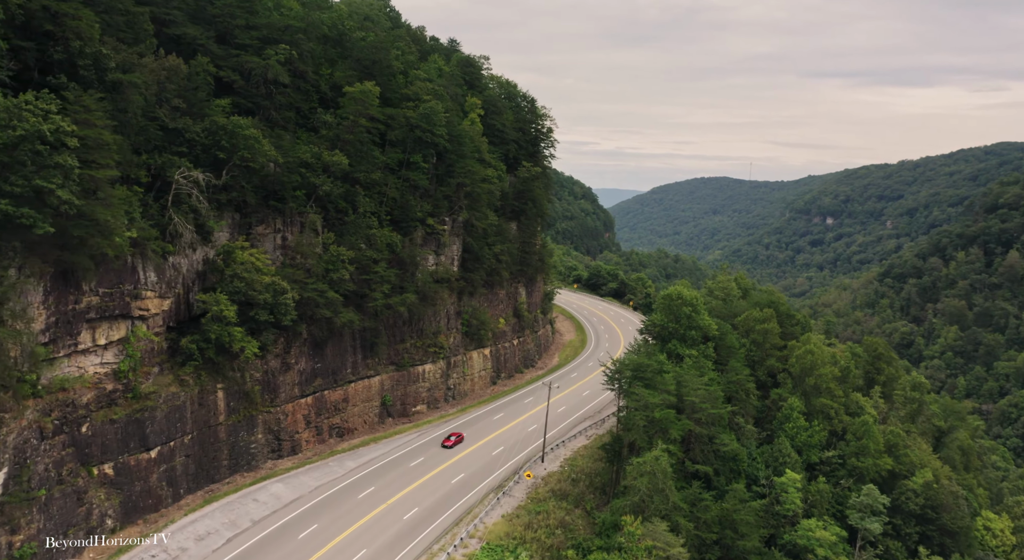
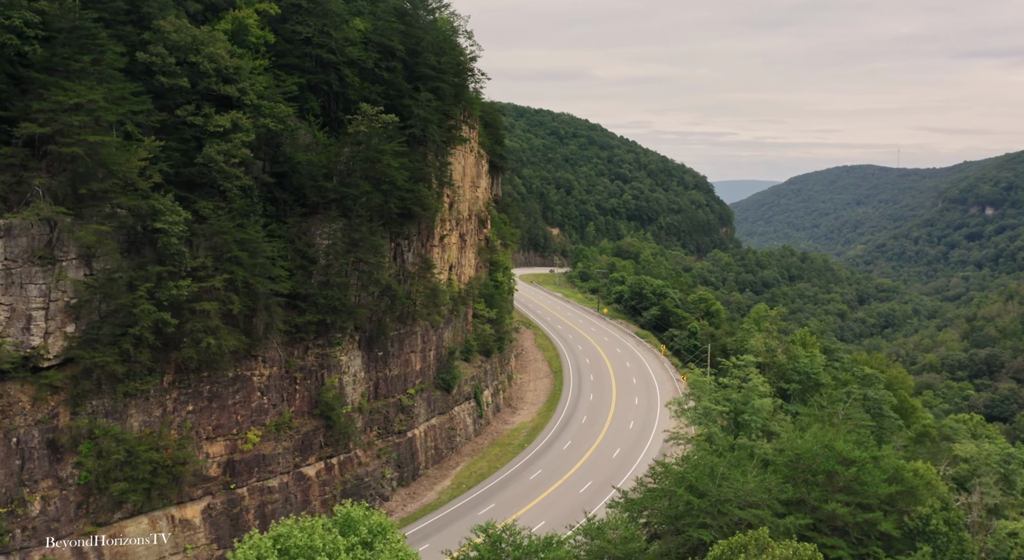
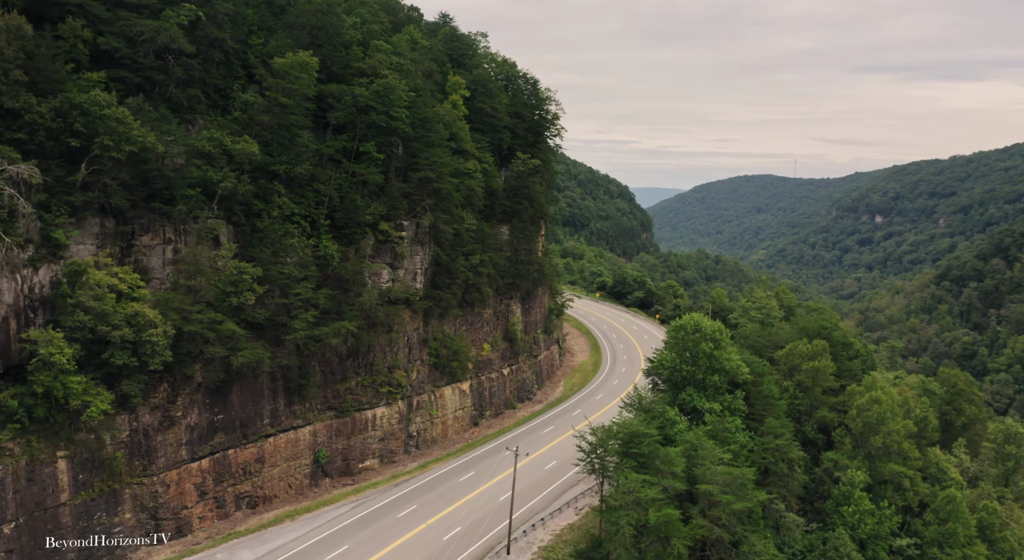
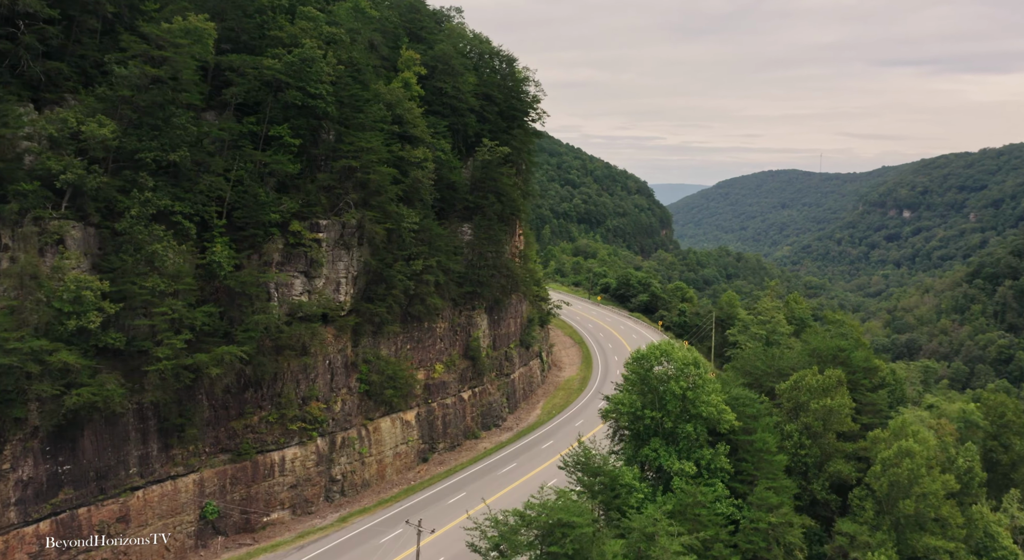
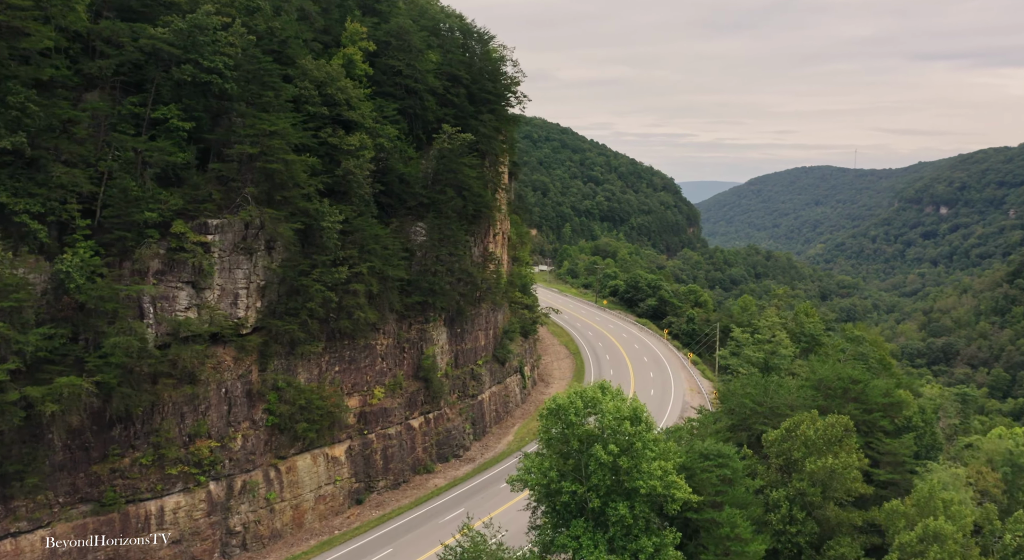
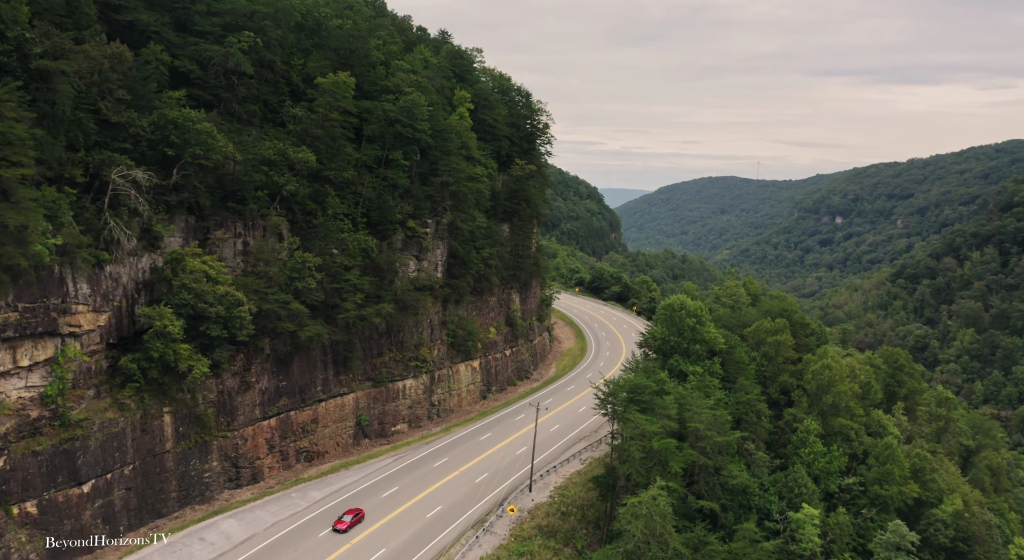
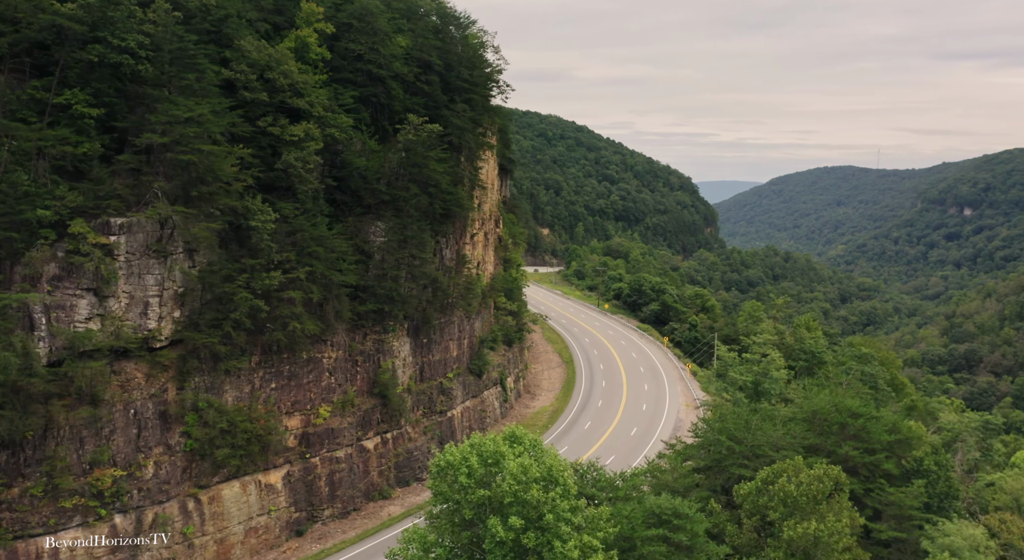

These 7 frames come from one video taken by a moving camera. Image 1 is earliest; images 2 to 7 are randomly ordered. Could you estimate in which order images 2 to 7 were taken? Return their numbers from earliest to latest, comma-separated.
6, 3, 4, 5, 7, 2
